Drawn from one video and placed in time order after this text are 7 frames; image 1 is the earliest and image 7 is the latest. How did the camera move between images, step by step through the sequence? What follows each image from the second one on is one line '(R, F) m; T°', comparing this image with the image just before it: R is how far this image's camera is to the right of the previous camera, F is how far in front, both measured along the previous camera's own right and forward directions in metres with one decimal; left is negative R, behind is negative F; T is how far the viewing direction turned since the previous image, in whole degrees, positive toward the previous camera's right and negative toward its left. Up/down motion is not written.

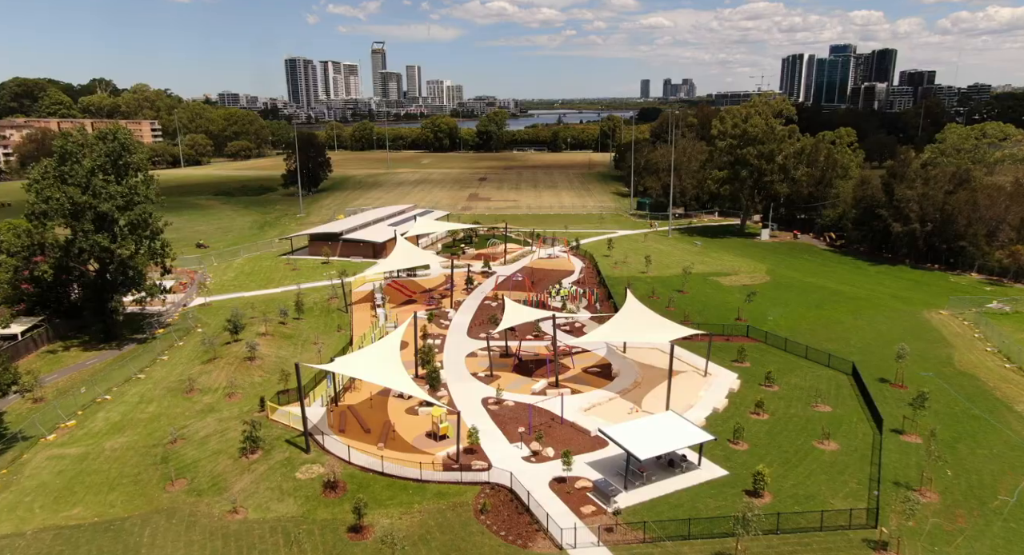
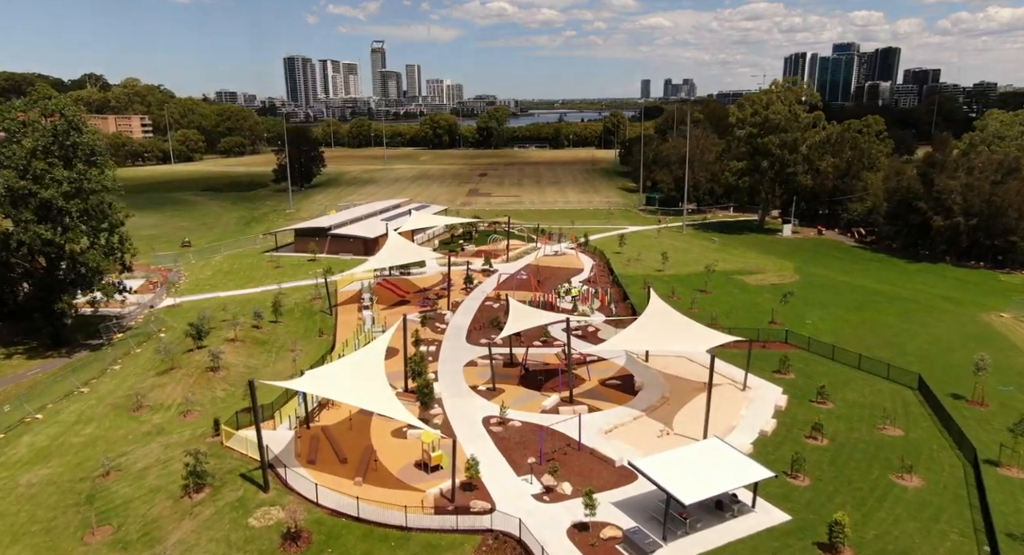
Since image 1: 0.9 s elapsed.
(-0.3, +5.6) m; 0°
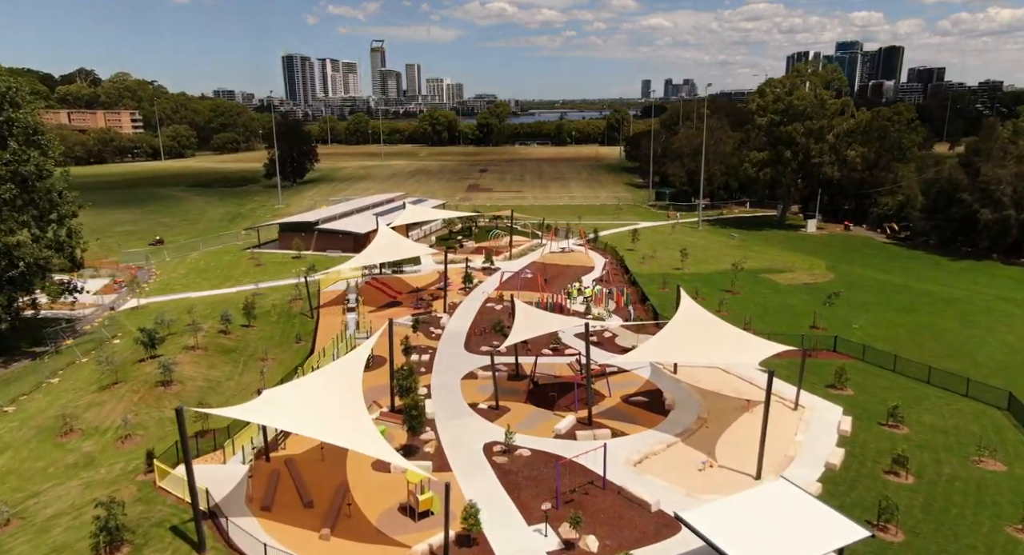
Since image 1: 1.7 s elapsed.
(-0.3, +5.4) m; 0°
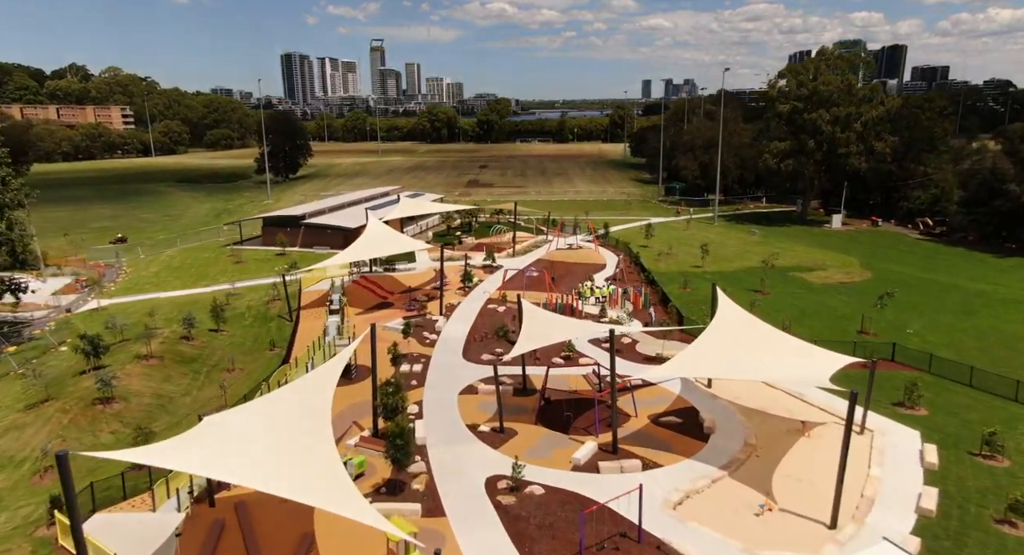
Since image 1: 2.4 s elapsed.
(-0.3, +4.7) m; 0°
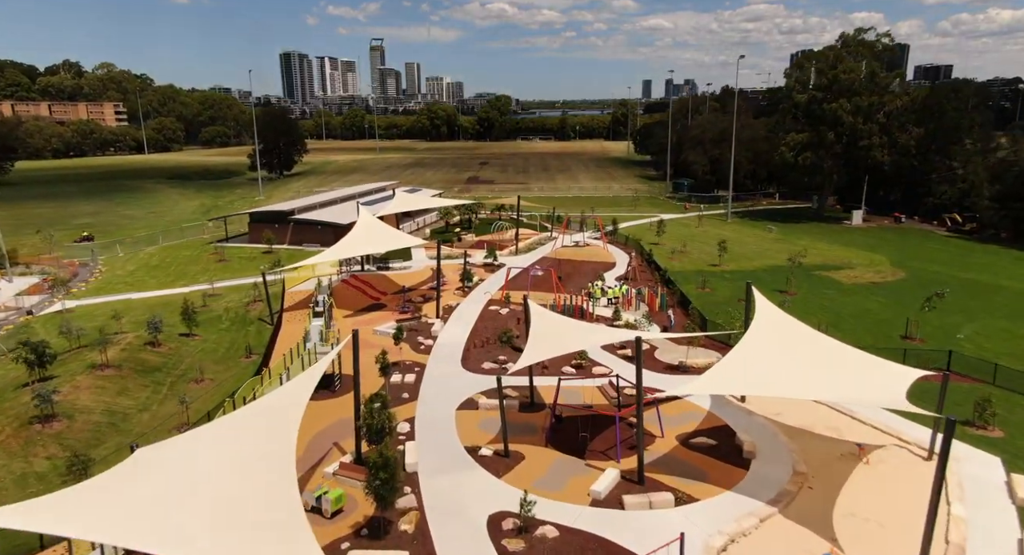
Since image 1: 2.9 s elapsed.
(-0.2, +3.4) m; 0°
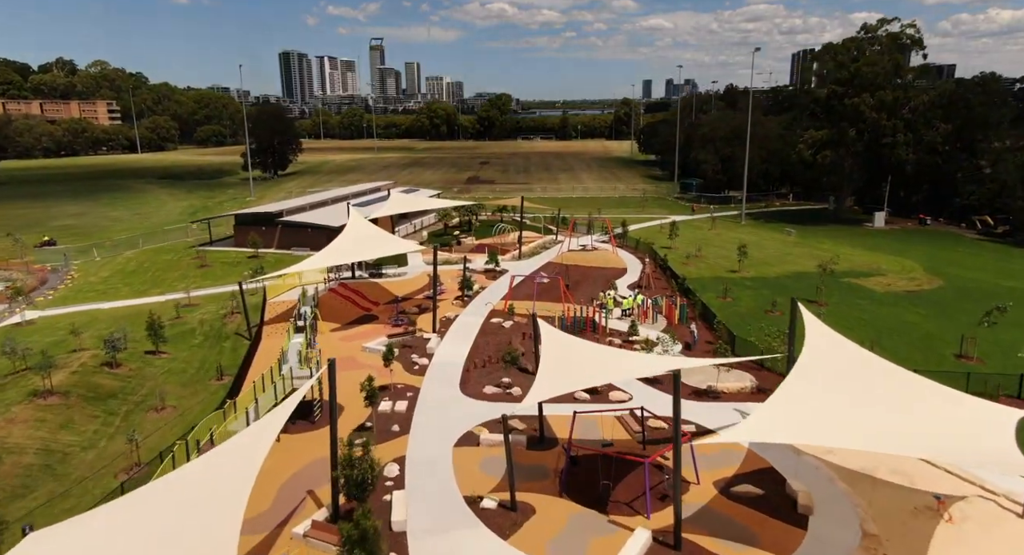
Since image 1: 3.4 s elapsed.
(-0.2, +3.3) m; 0°
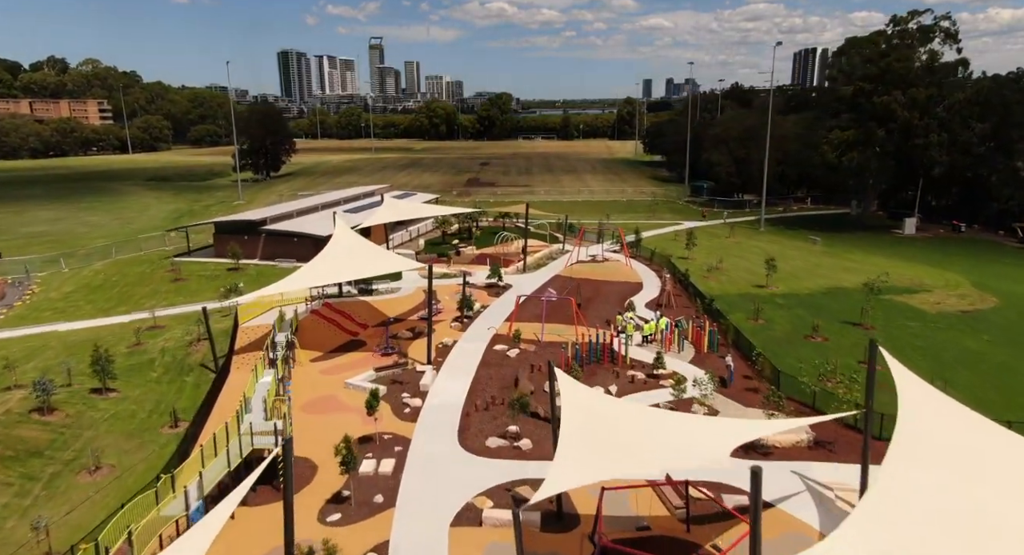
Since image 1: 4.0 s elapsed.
(-0.3, +3.9) m; 0°
